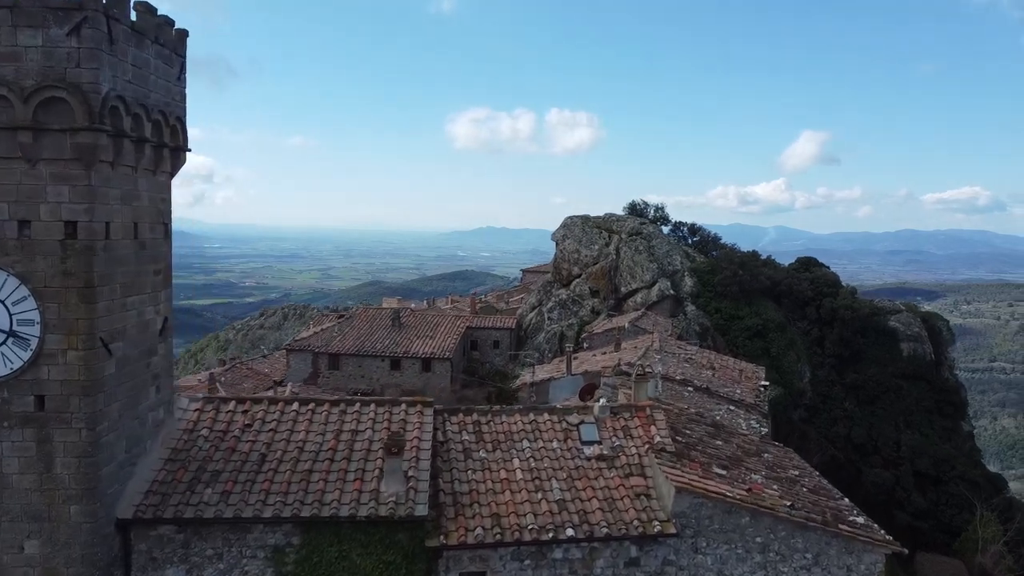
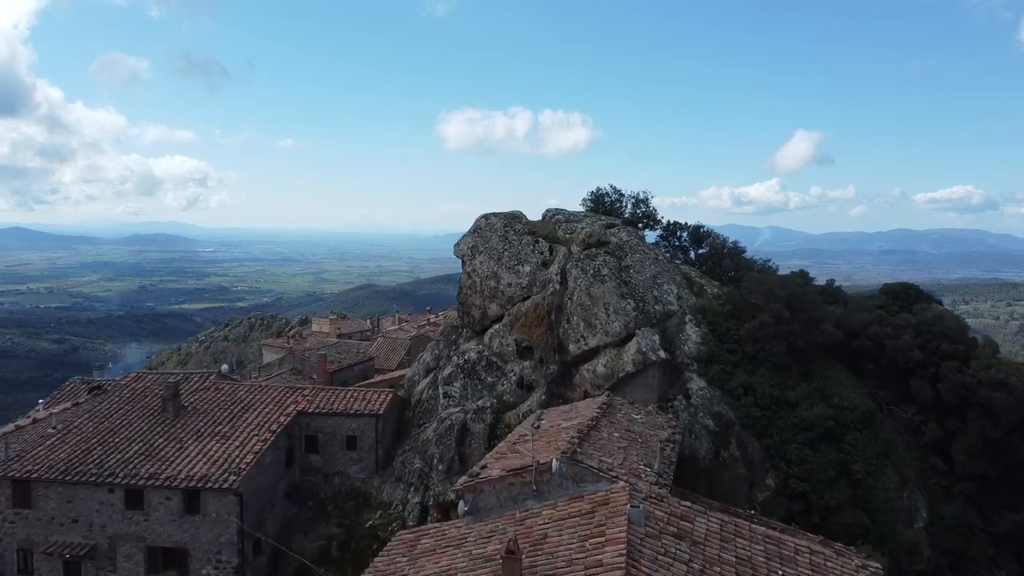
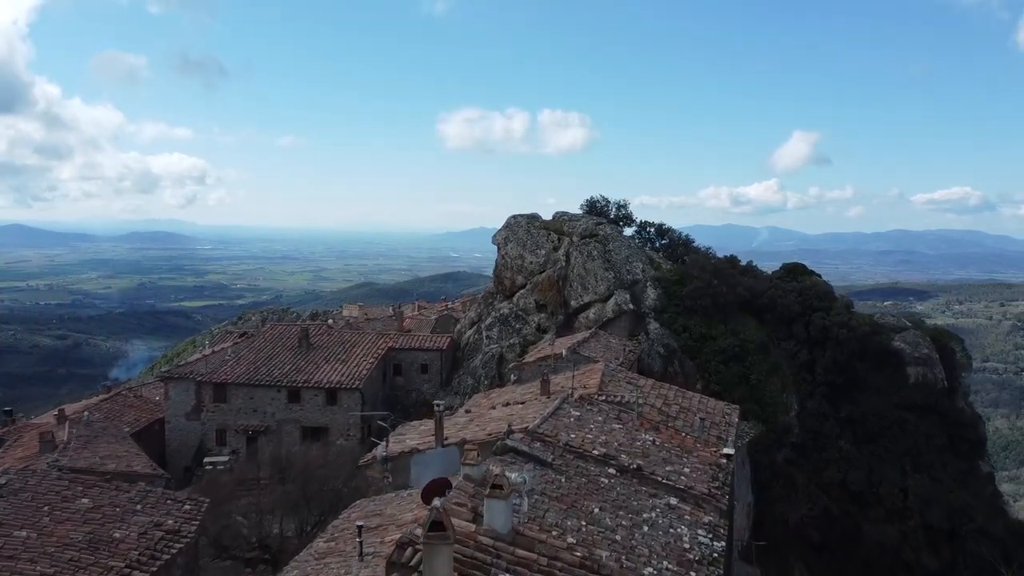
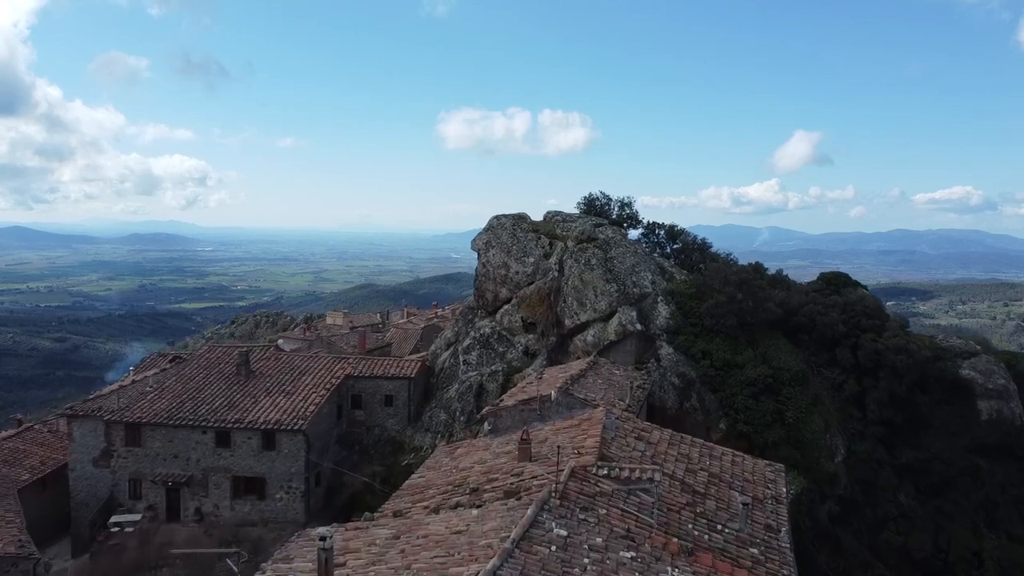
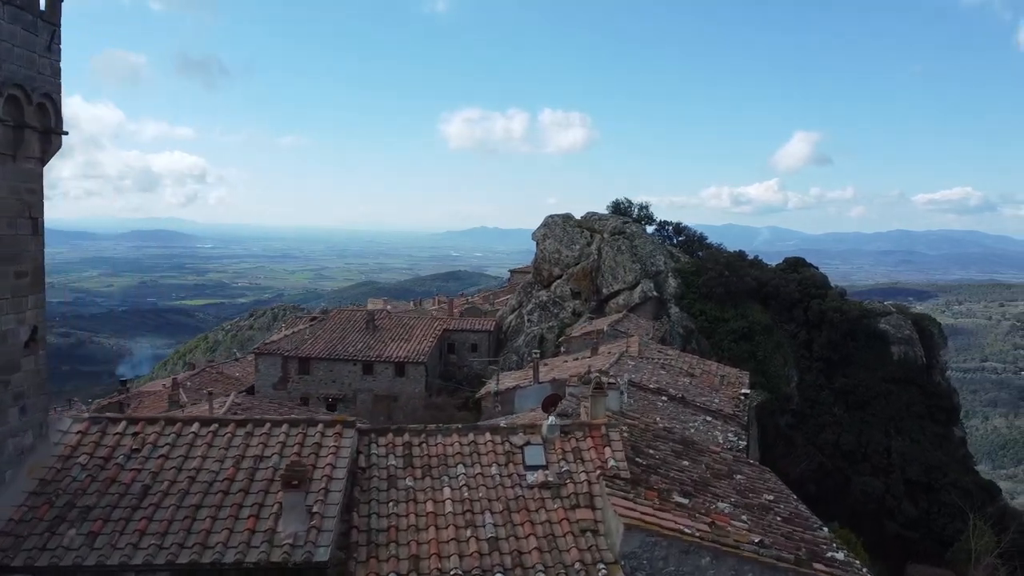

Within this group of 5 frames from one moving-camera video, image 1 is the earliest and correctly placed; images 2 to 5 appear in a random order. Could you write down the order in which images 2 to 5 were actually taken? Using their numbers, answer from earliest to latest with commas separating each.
5, 3, 4, 2
